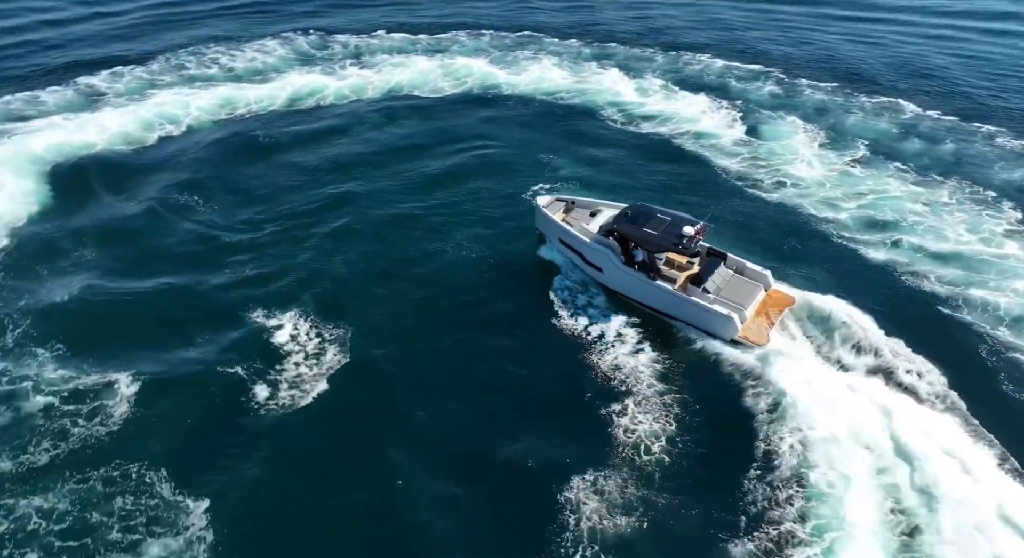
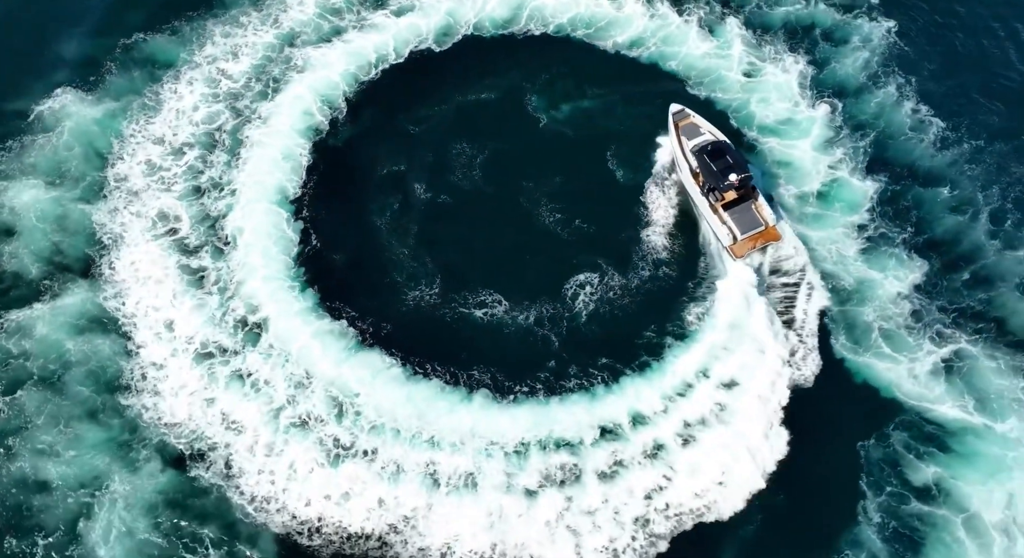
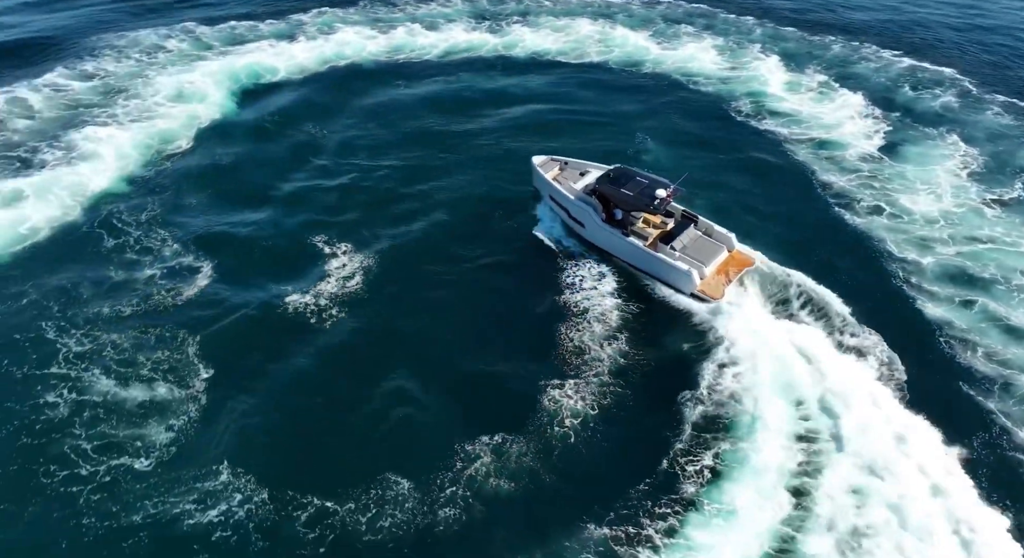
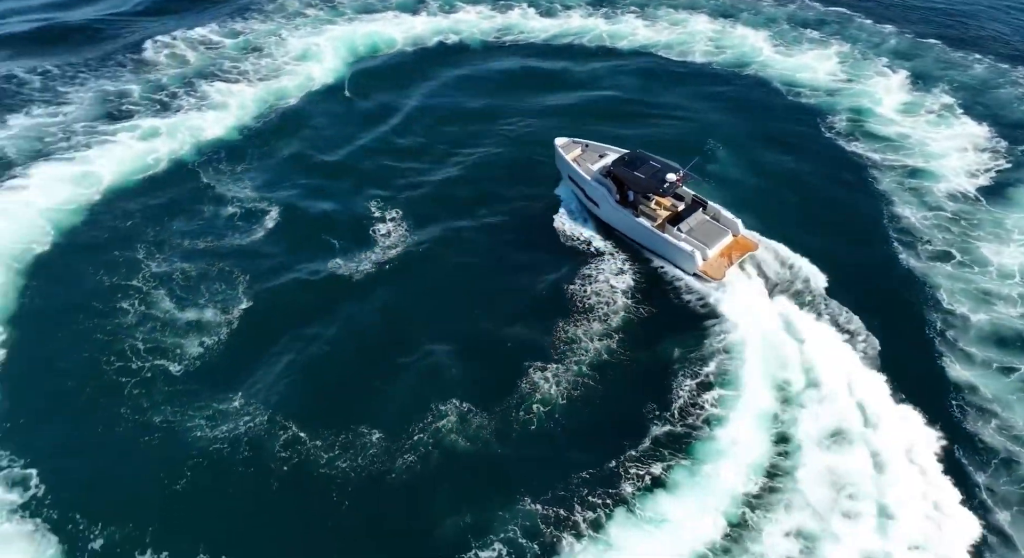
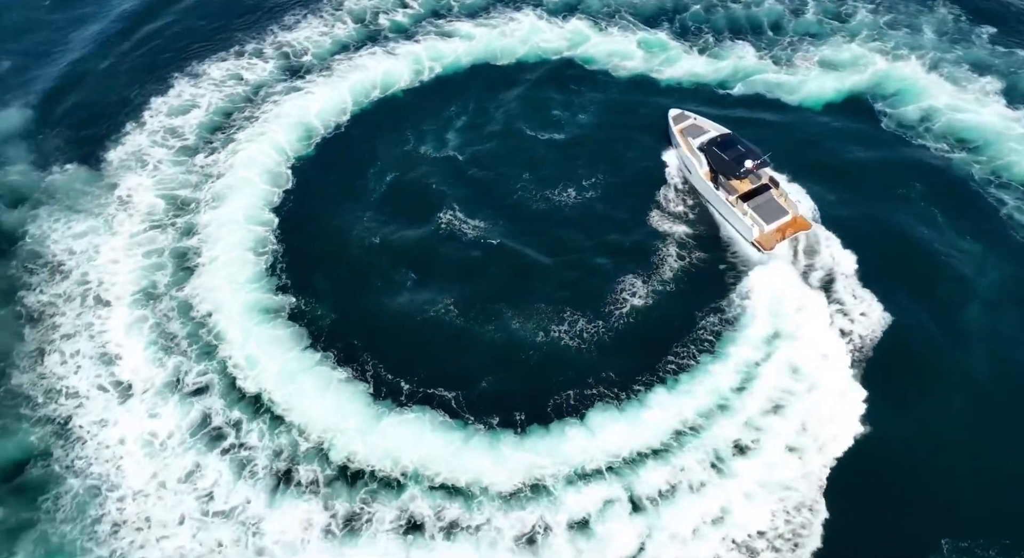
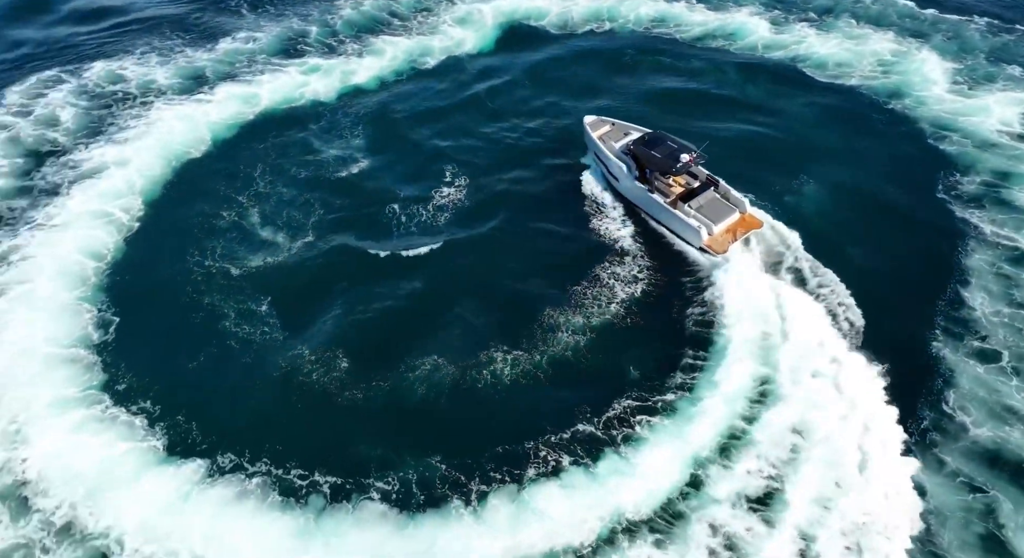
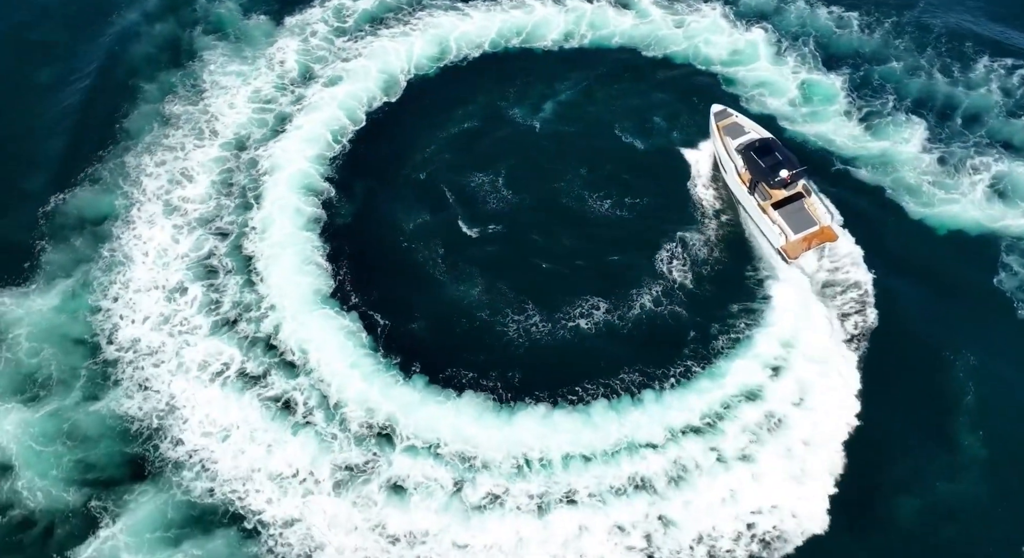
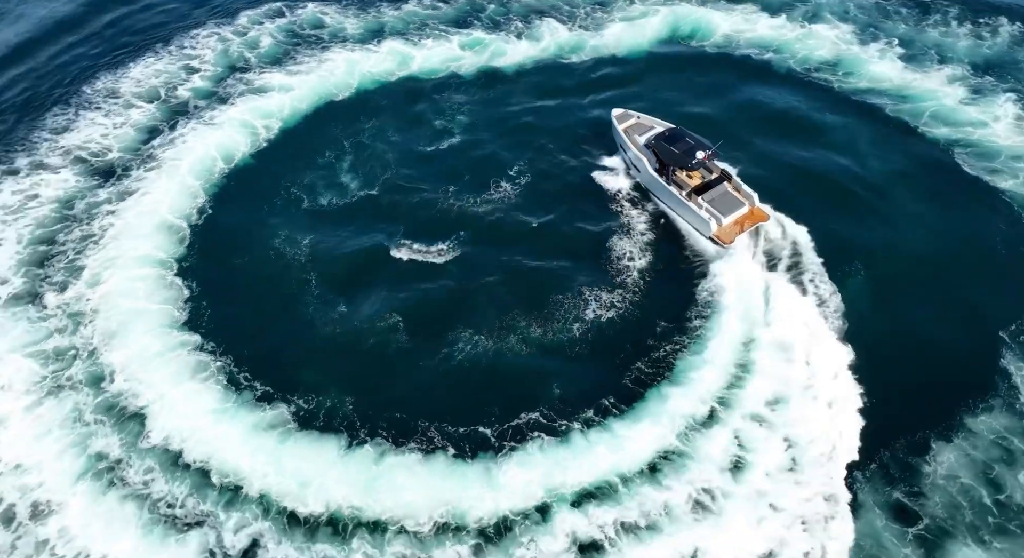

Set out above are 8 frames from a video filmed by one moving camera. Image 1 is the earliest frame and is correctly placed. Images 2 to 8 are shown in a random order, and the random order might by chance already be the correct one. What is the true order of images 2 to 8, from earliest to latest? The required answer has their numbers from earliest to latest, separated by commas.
3, 4, 6, 8, 5, 7, 2
